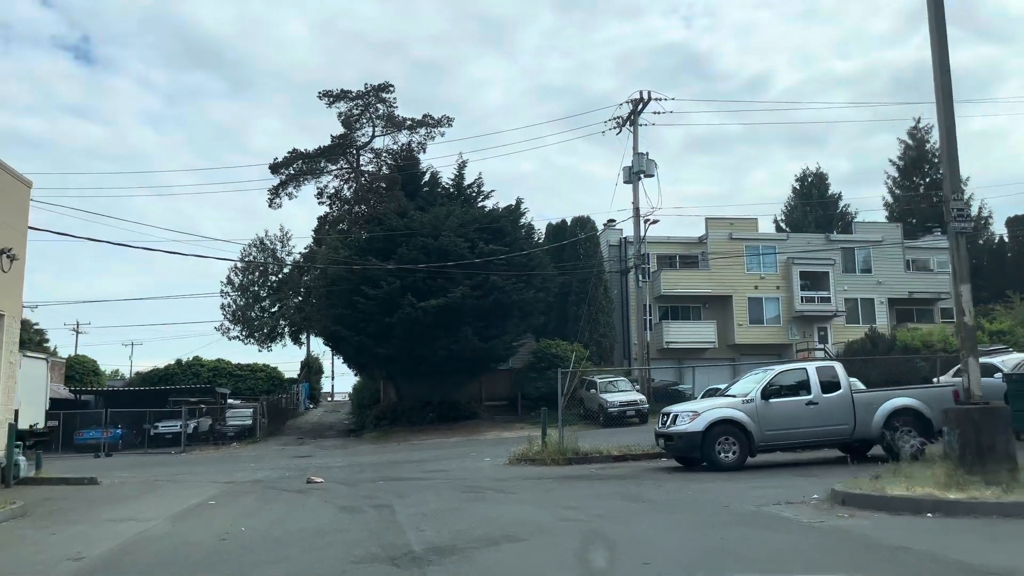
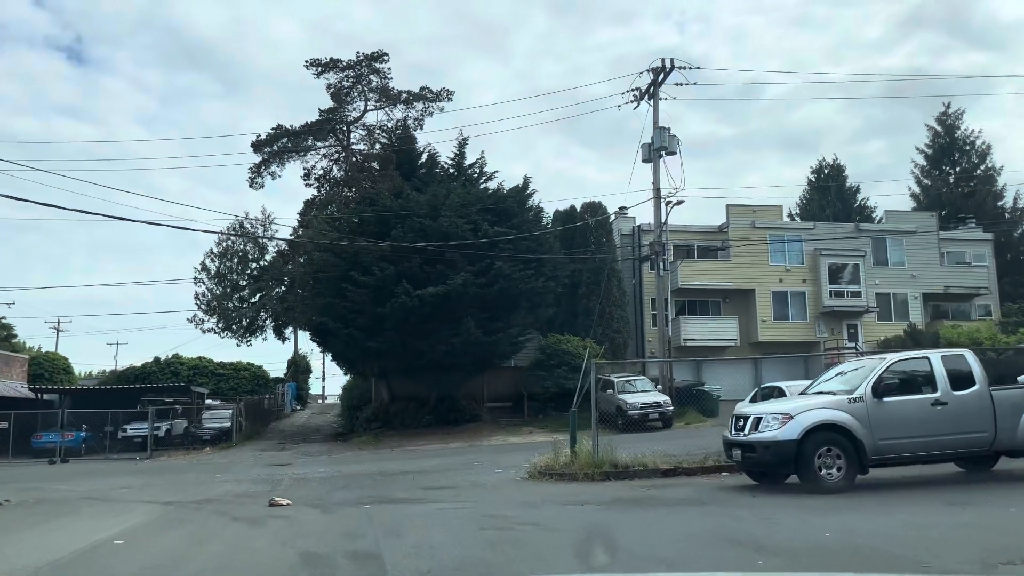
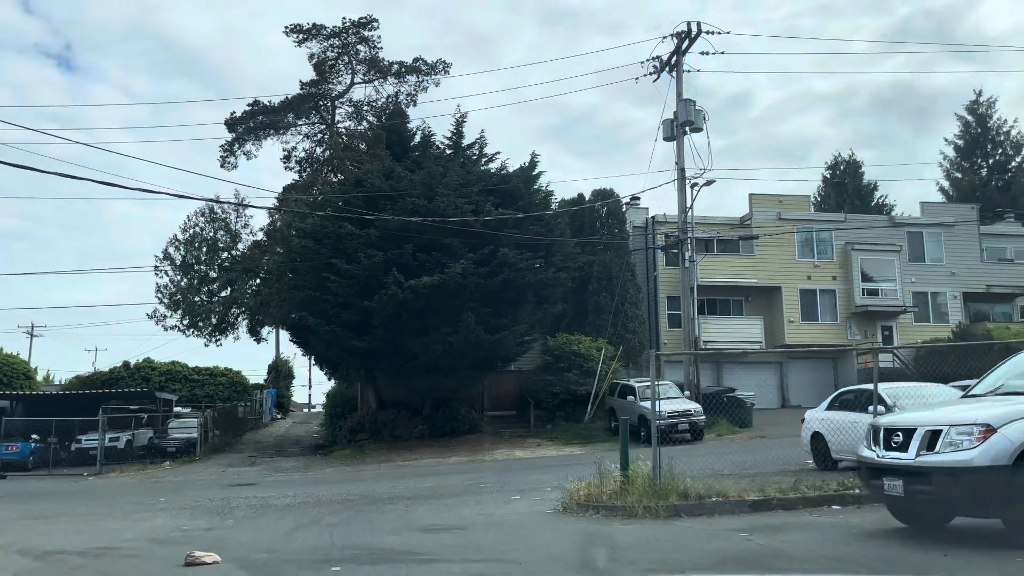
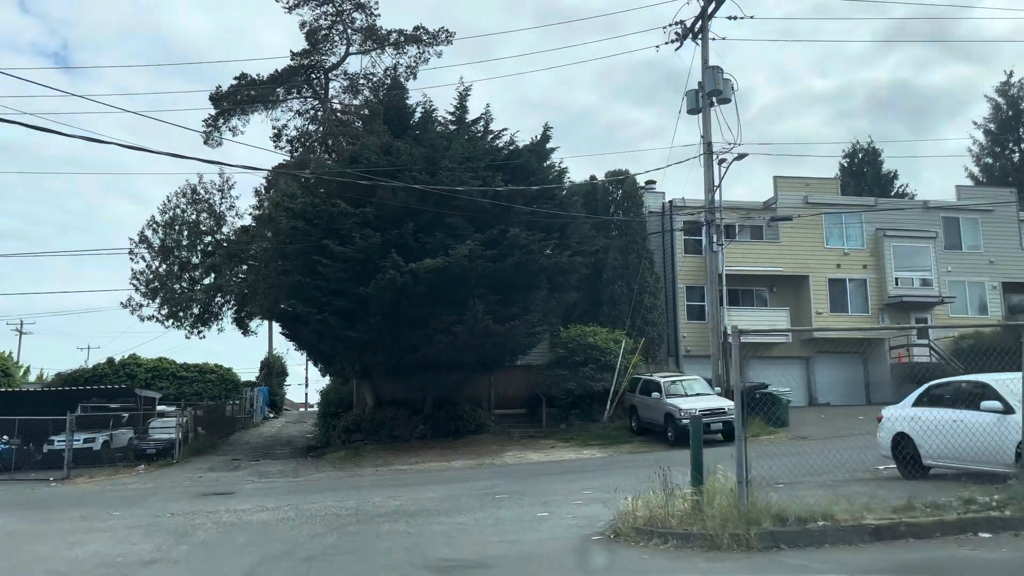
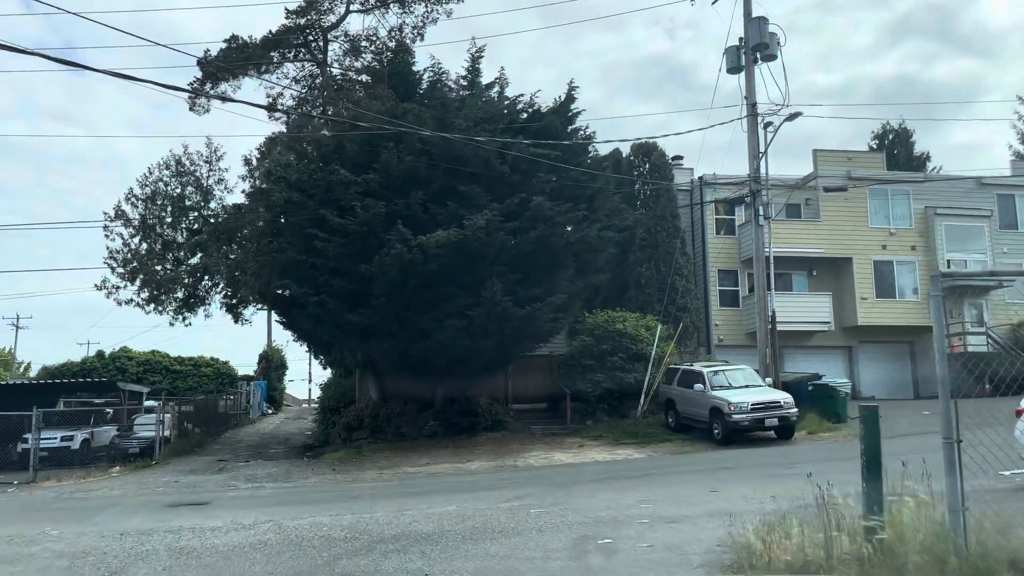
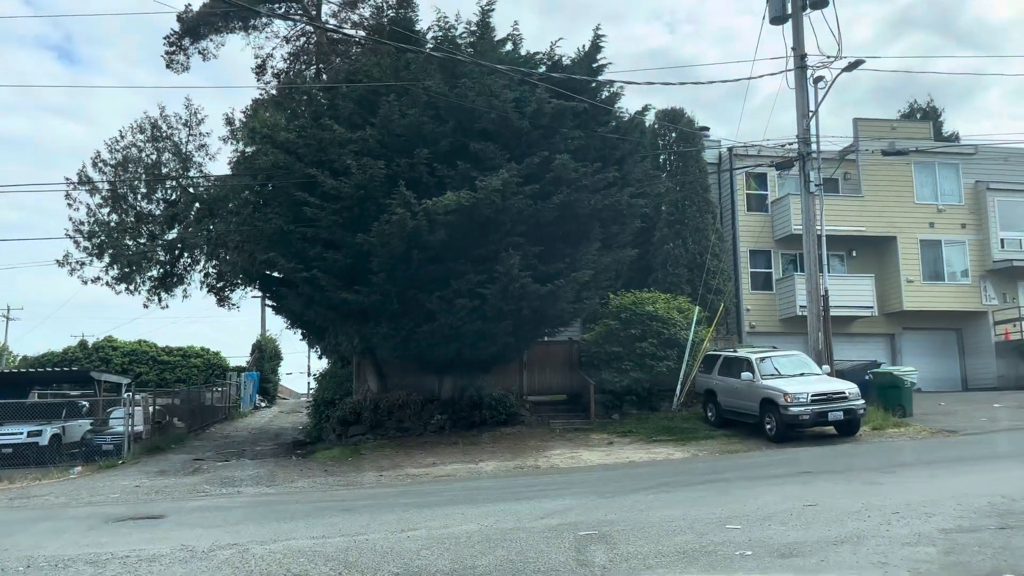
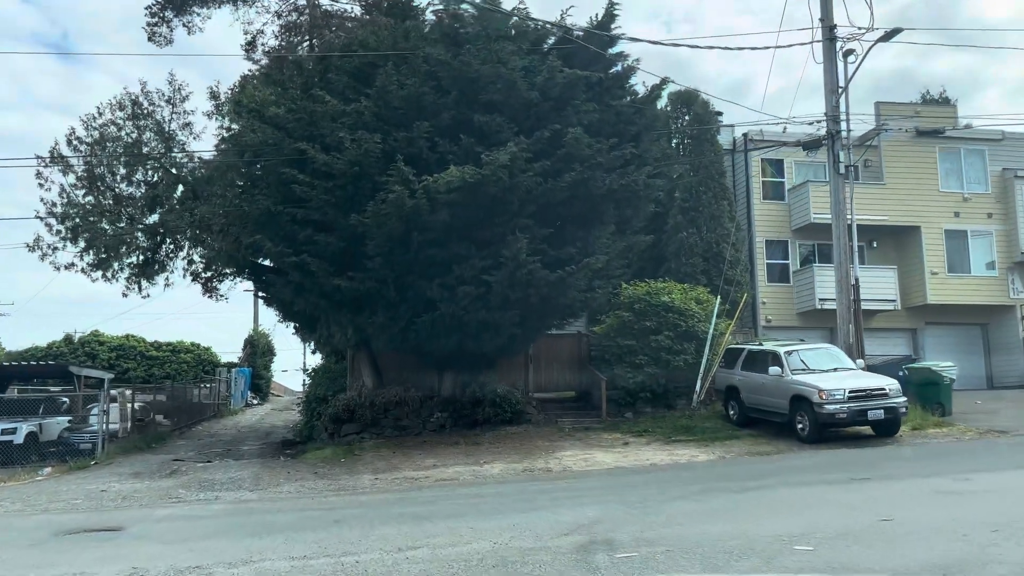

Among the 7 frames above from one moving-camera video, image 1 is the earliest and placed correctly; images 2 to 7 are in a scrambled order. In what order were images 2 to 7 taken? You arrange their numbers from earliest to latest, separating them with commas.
2, 3, 4, 5, 6, 7
